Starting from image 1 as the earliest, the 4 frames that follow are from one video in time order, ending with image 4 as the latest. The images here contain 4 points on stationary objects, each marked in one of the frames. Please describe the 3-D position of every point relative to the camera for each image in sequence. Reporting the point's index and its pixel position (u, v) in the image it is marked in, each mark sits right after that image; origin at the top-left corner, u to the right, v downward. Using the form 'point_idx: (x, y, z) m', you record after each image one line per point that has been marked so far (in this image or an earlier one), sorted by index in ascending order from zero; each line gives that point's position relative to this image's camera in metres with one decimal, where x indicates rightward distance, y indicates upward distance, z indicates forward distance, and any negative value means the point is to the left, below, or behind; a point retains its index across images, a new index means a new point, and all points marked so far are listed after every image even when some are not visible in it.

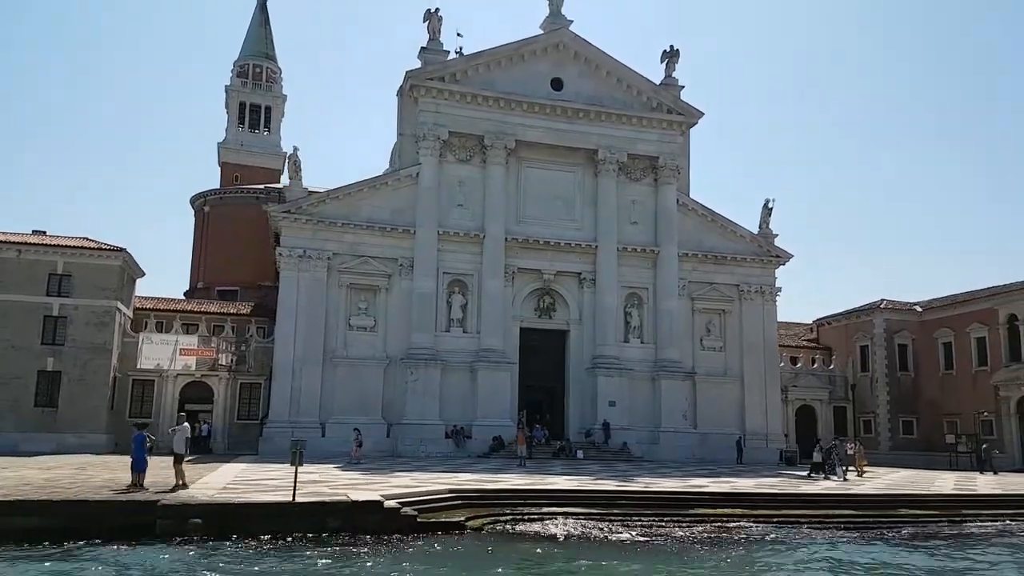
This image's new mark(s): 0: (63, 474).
0: (-8.7, -3.7, +17.2) m
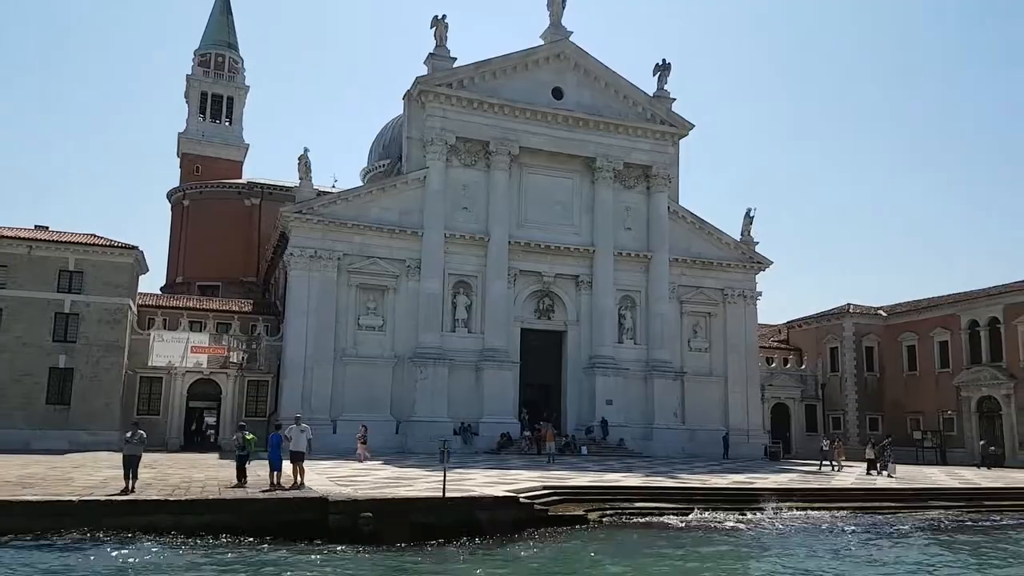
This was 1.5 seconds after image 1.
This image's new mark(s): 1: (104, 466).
0: (-7.3, -3.7, +17.7) m
1: (-8.9, -4.0, +19.6) m
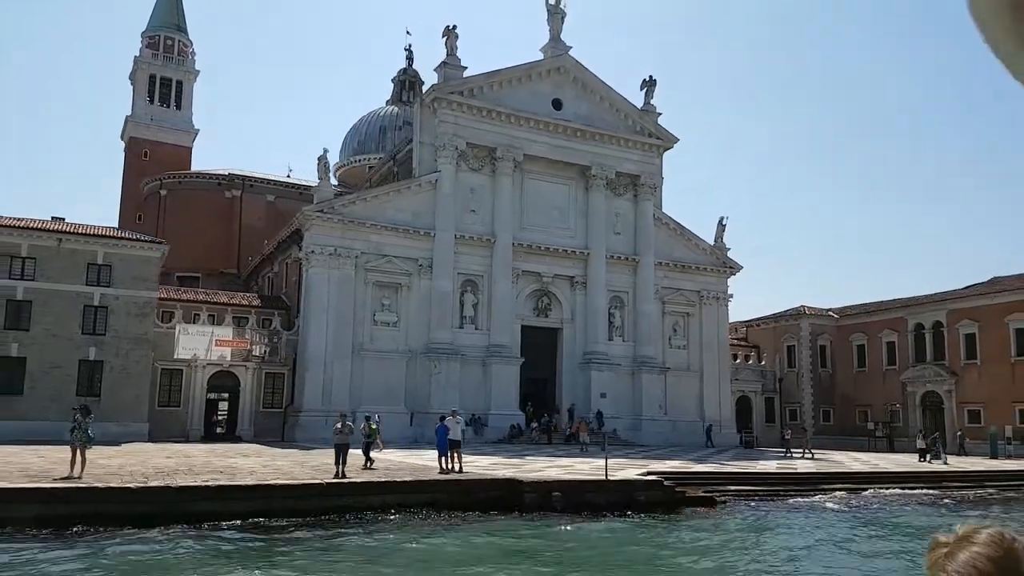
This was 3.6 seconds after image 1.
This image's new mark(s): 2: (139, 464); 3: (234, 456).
0: (-5.2, -3.8, +19.1) m
1: (-7.0, -4.0, +20.8) m
2: (-7.5, -3.6, +17.8) m
3: (-6.3, -3.8, +19.8) m
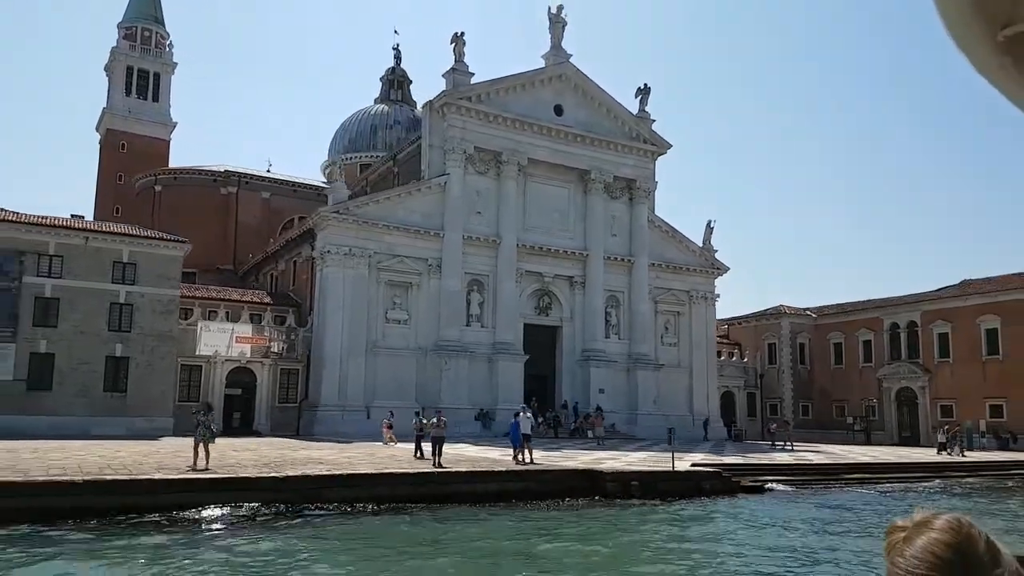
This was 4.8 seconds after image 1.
0: (-4.0, -3.9, +20.3) m
1: (-5.9, -4.0, +21.9) m
2: (-6.2, -3.6, +18.8) m
3: (-5.1, -3.9, +20.9) m
